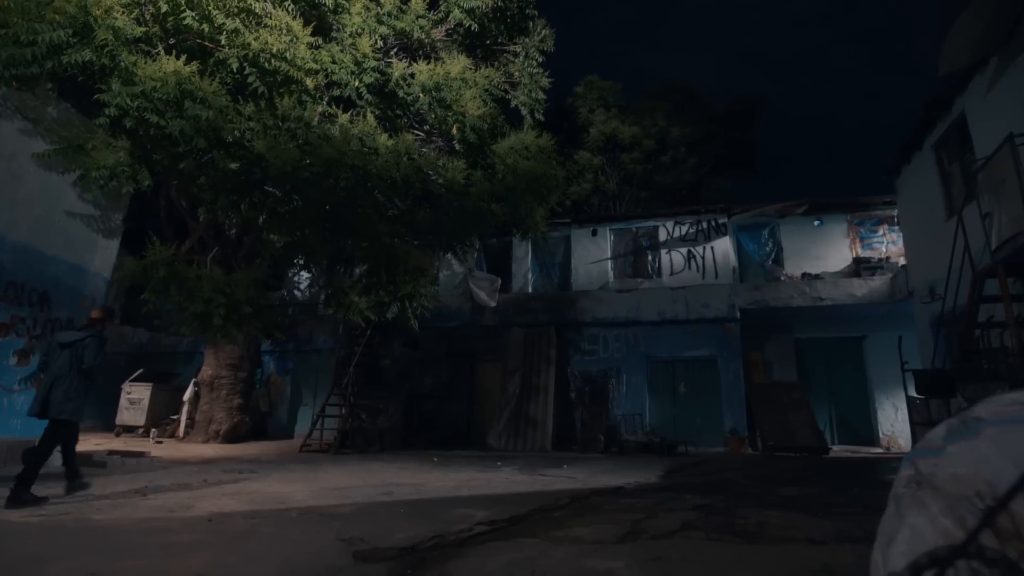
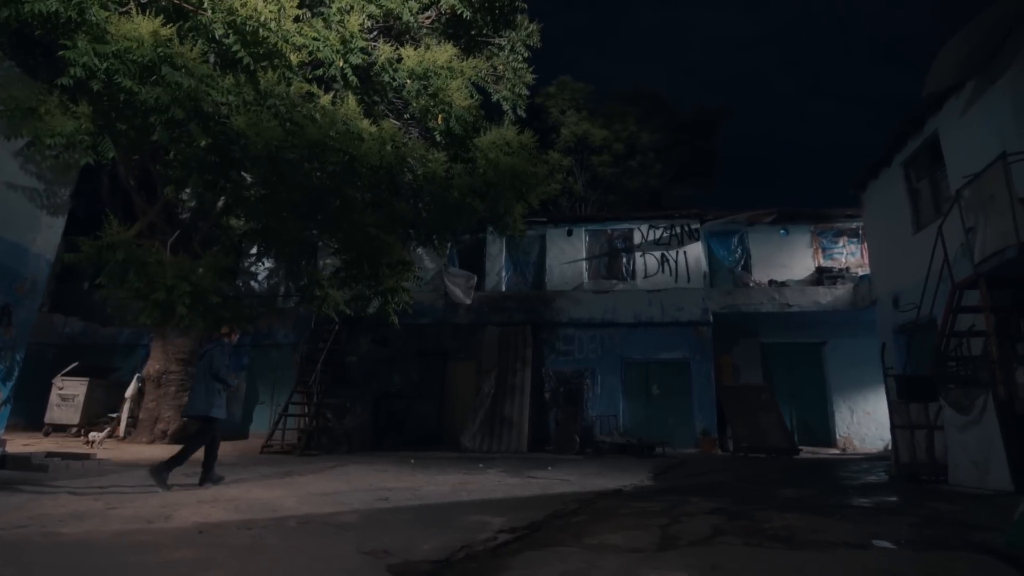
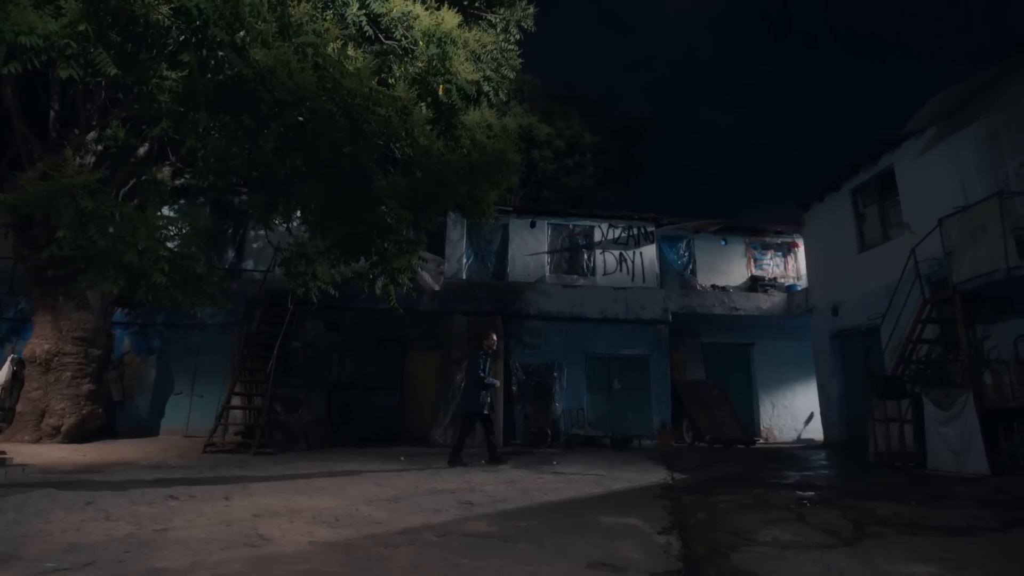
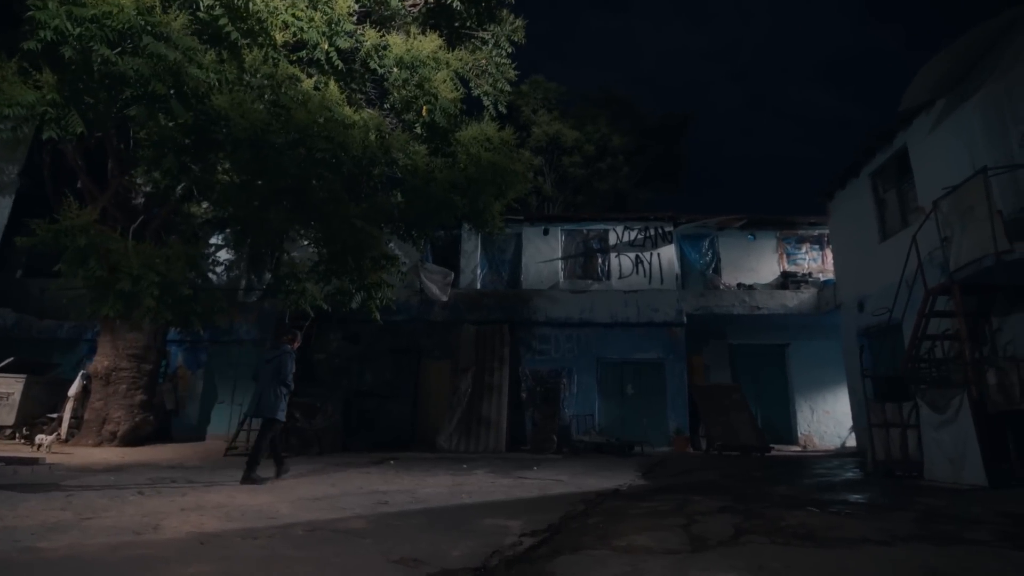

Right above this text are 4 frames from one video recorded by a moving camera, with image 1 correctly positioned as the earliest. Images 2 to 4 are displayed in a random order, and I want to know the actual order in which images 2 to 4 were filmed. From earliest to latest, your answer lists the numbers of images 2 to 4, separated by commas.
2, 4, 3
